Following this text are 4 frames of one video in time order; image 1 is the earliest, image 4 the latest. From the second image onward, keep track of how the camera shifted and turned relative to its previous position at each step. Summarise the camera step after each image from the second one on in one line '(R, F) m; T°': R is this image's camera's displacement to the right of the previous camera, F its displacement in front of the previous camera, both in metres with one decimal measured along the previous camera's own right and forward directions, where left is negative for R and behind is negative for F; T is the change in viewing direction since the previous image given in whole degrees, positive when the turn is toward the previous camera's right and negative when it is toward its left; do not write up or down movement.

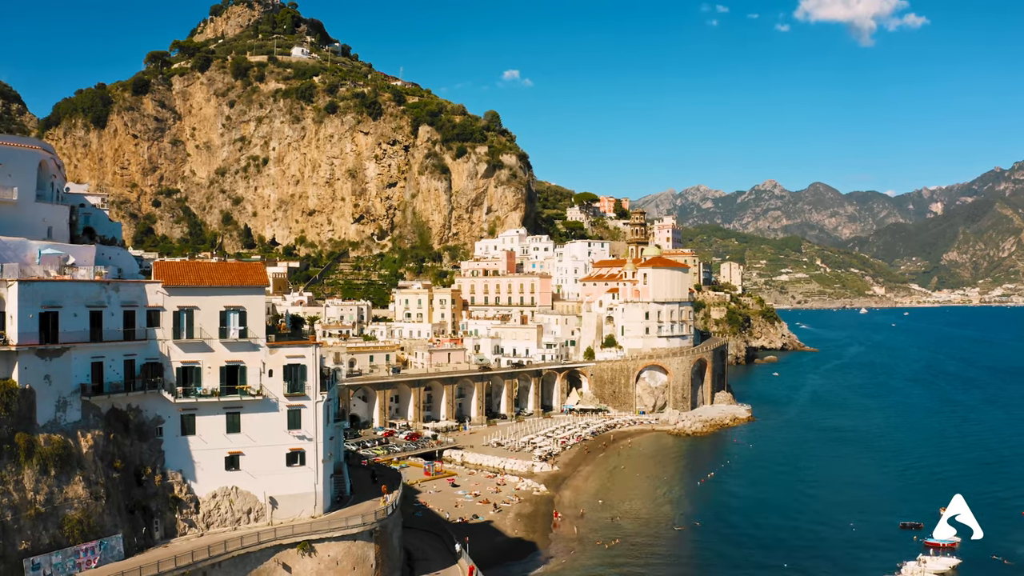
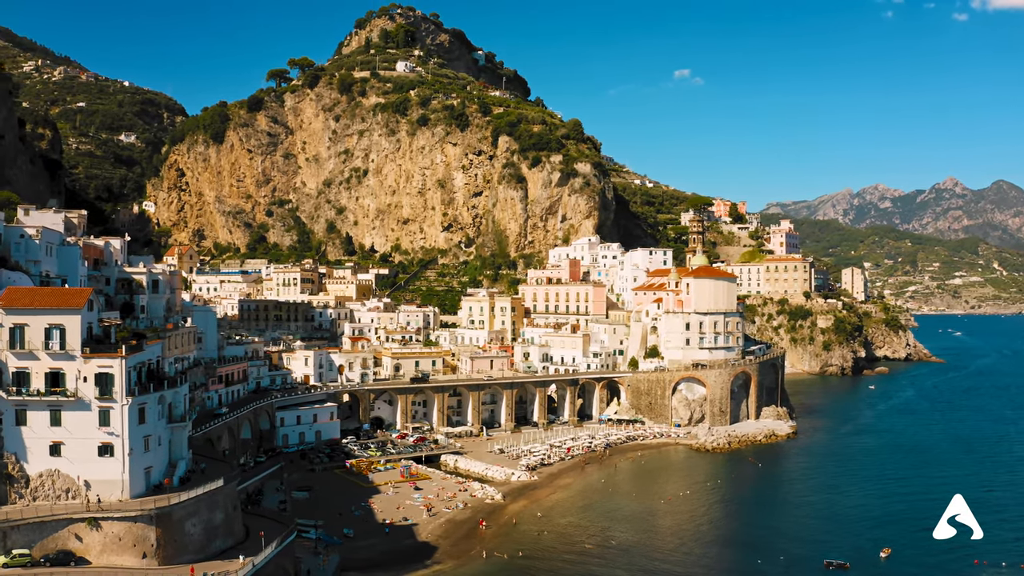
(+9.5, -0.6) m; -9°
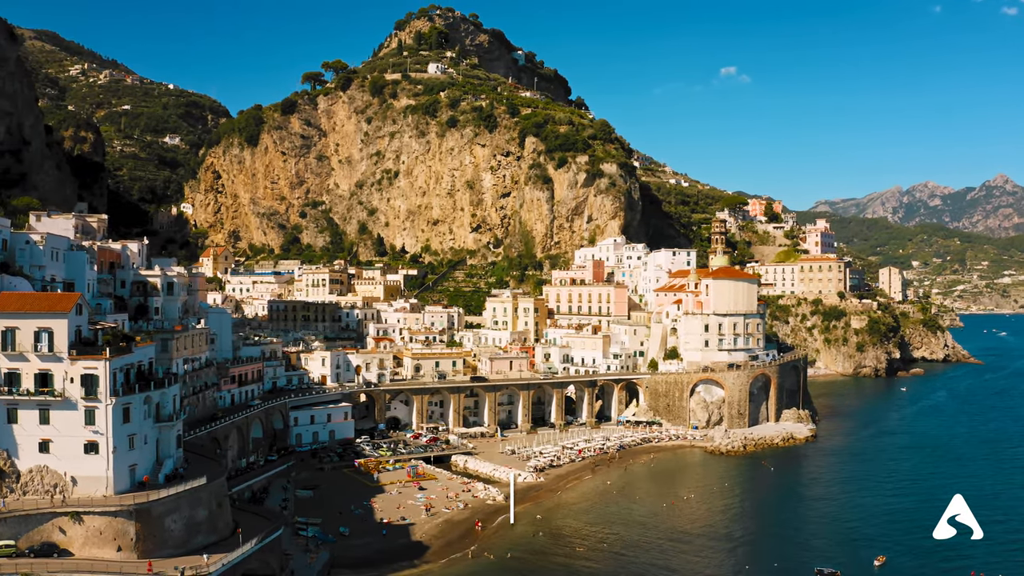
(+2.0, -0.3) m; -3°
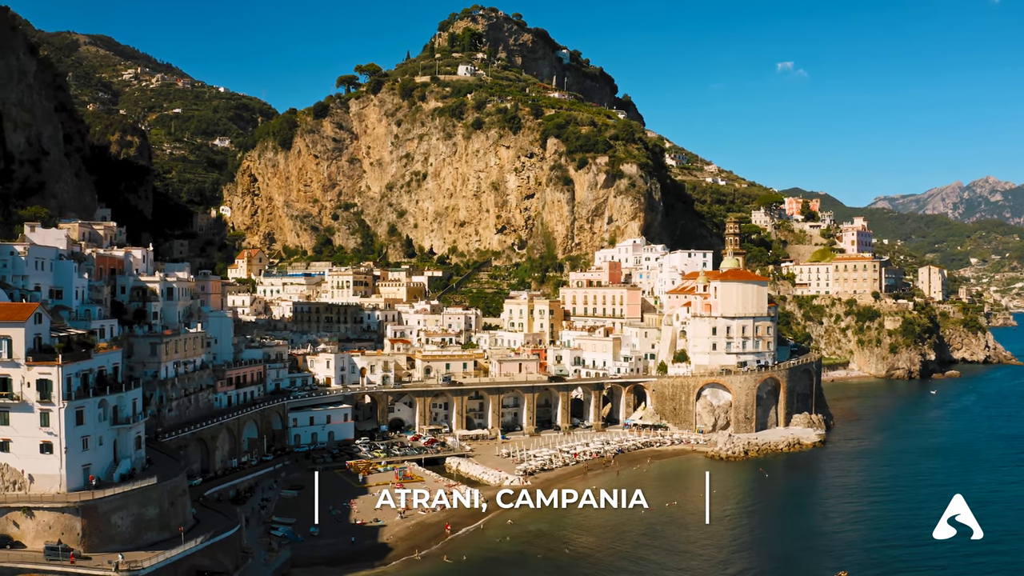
(+3.5, -0.7) m; -3°
